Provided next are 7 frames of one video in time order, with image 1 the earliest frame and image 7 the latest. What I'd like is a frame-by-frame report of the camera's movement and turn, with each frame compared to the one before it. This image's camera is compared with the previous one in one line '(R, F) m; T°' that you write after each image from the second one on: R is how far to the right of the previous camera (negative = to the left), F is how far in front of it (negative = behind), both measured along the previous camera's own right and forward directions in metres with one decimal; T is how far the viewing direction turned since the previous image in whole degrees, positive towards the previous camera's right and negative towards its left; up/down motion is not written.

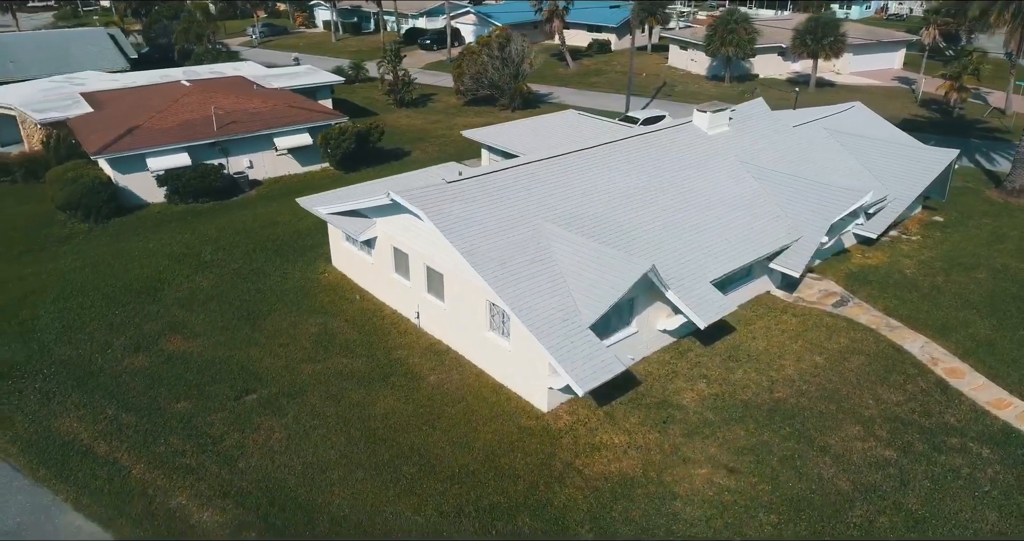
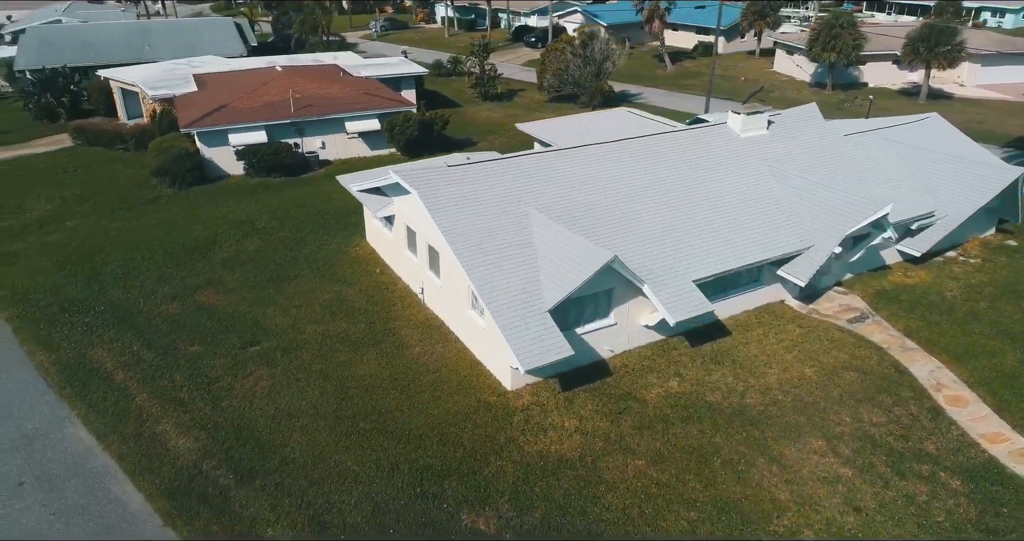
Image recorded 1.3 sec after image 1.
(+3.7, -0.4) m; -10°
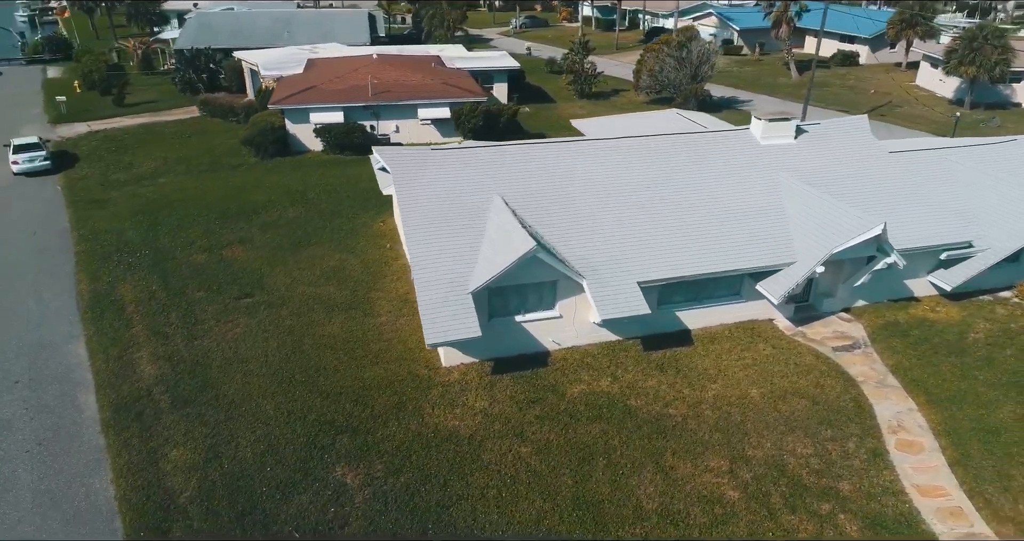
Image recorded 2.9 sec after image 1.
(+5.6, +0.1) m; -13°
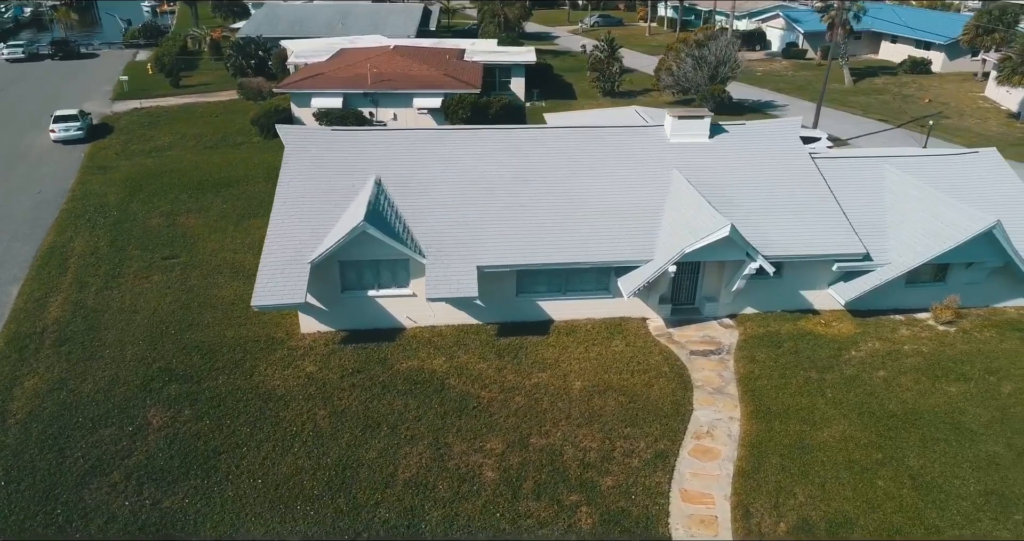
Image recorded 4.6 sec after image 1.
(+7.0, +0.1) m; -9°
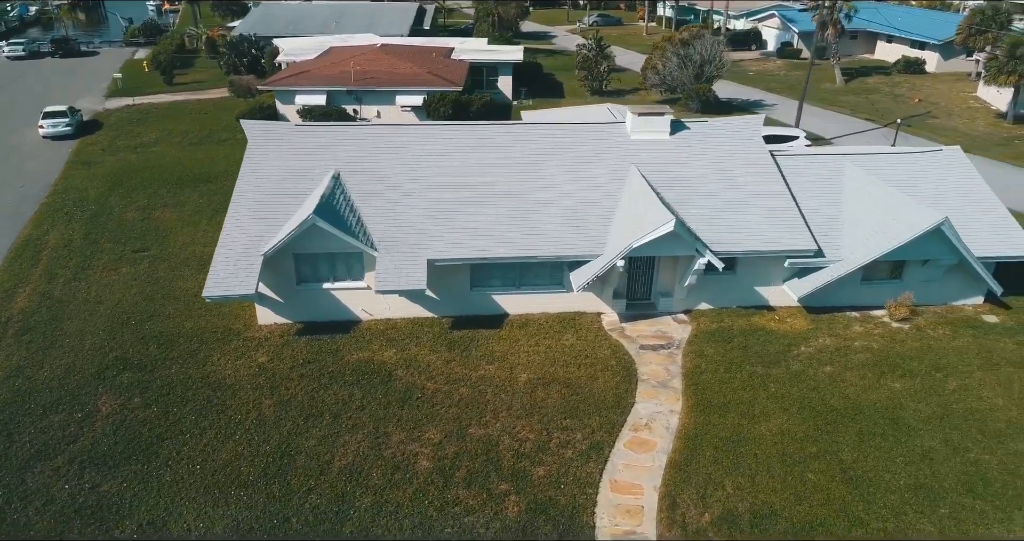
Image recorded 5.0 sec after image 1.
(+1.6, -0.2) m; -1°
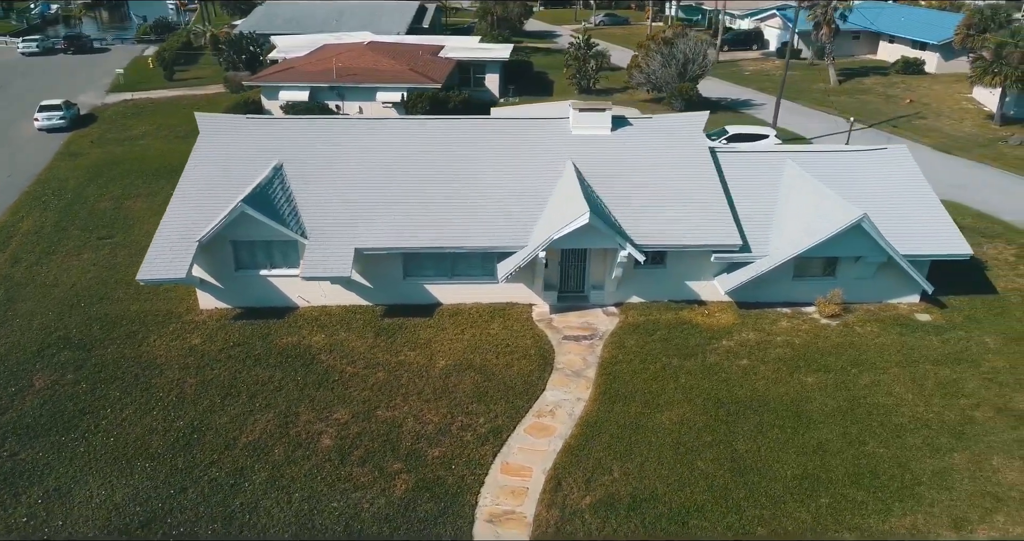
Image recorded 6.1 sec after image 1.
(+2.7, -0.4) m; -2°
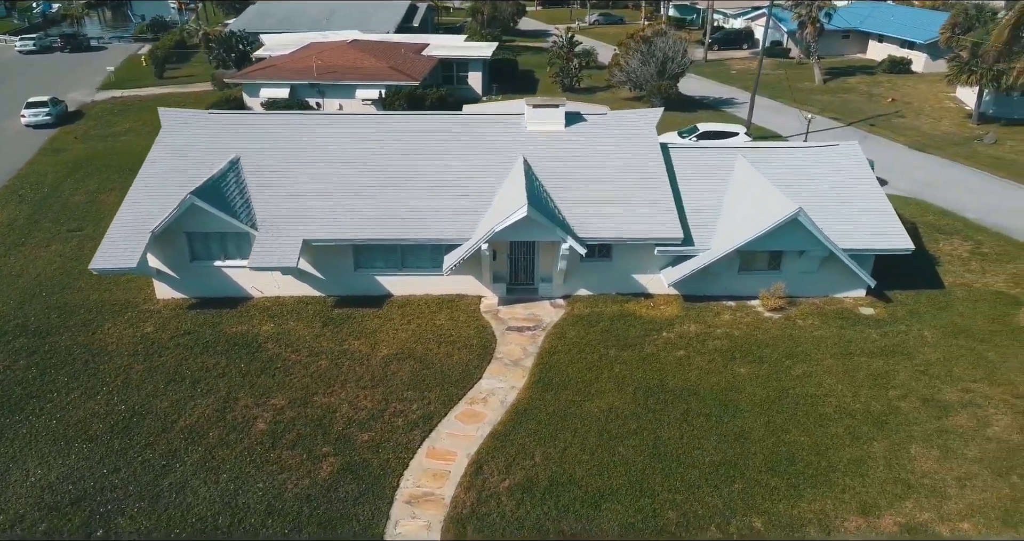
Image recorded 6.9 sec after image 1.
(+1.8, -0.4) m; -1°
